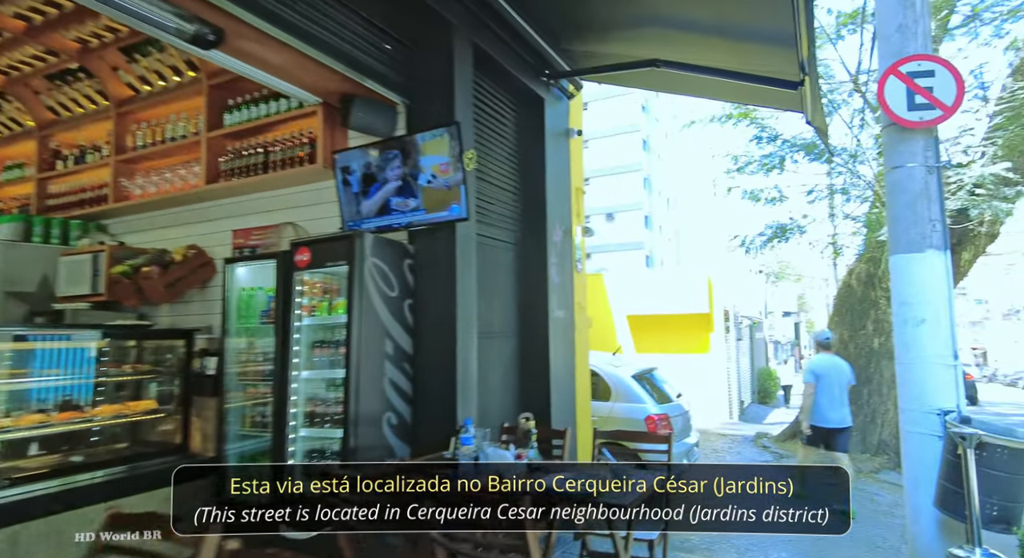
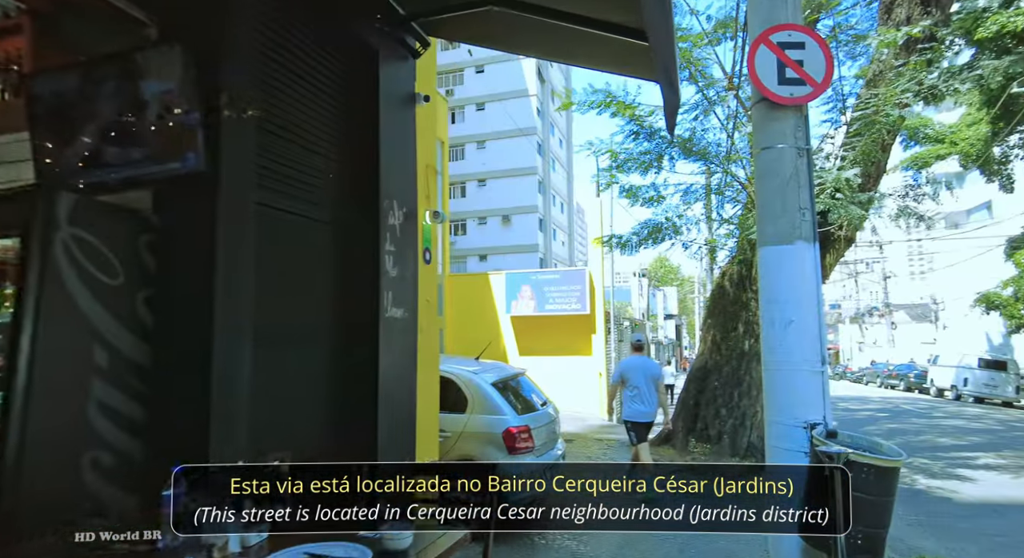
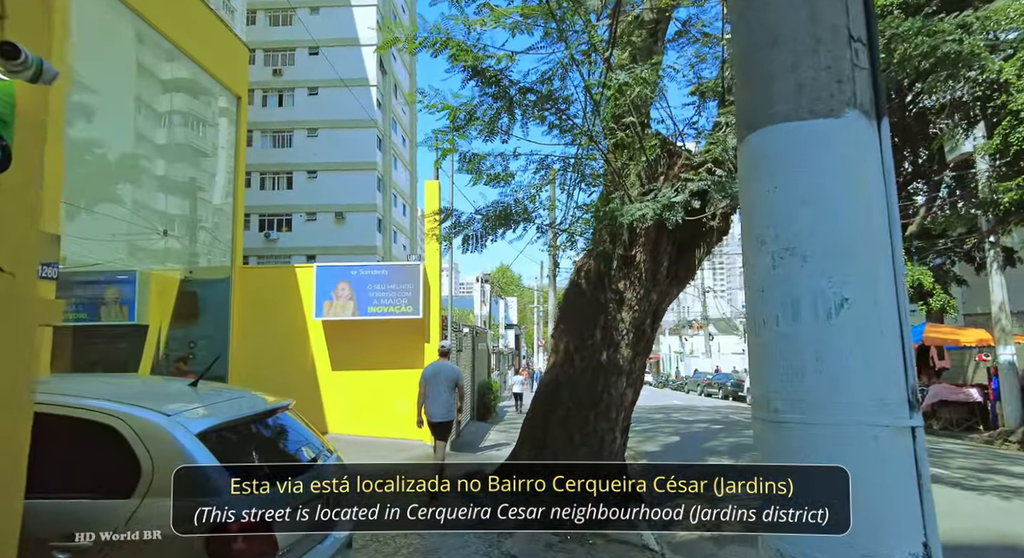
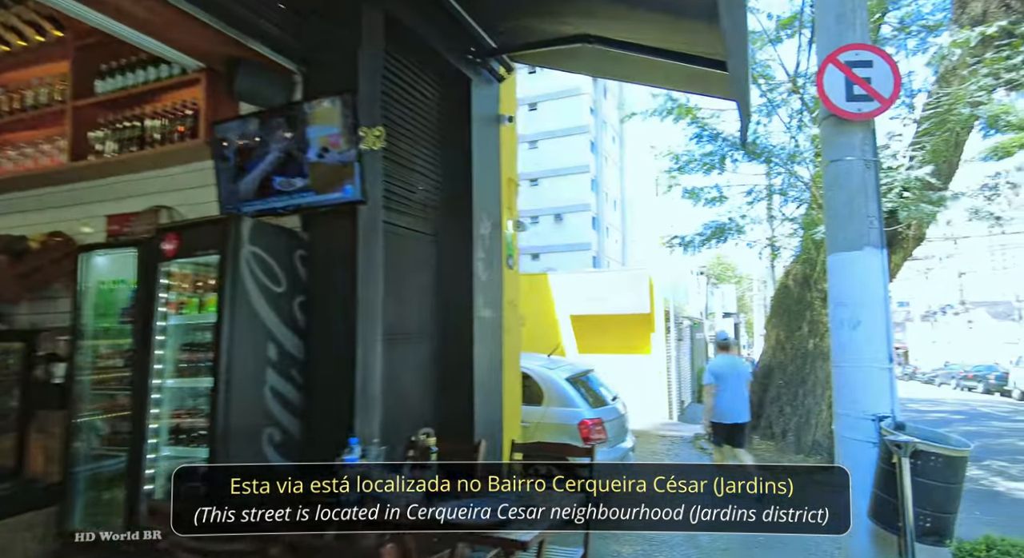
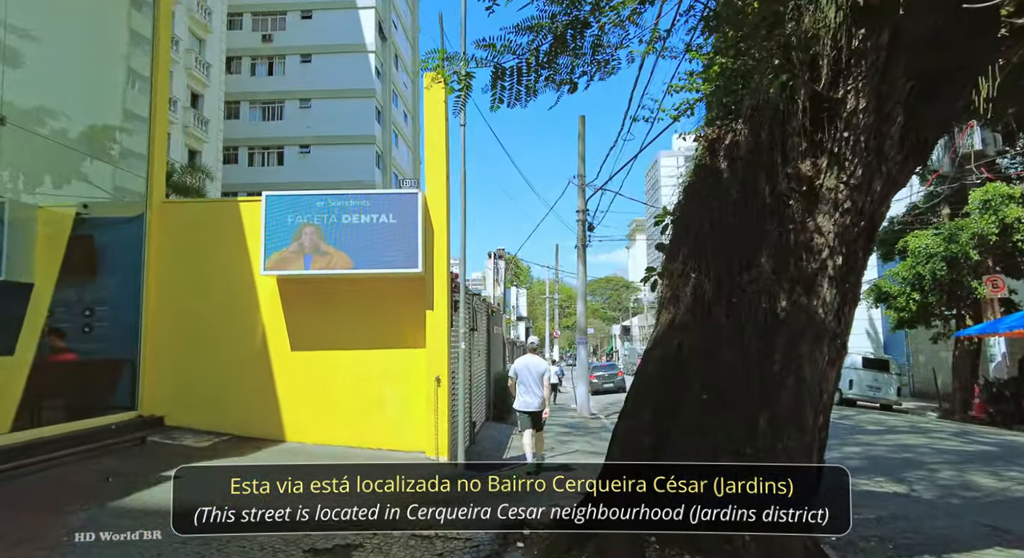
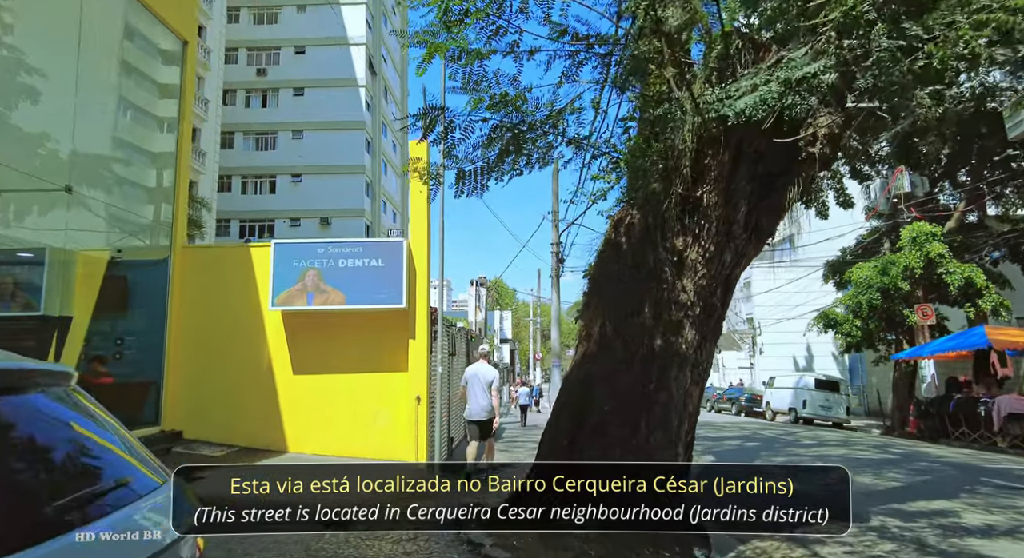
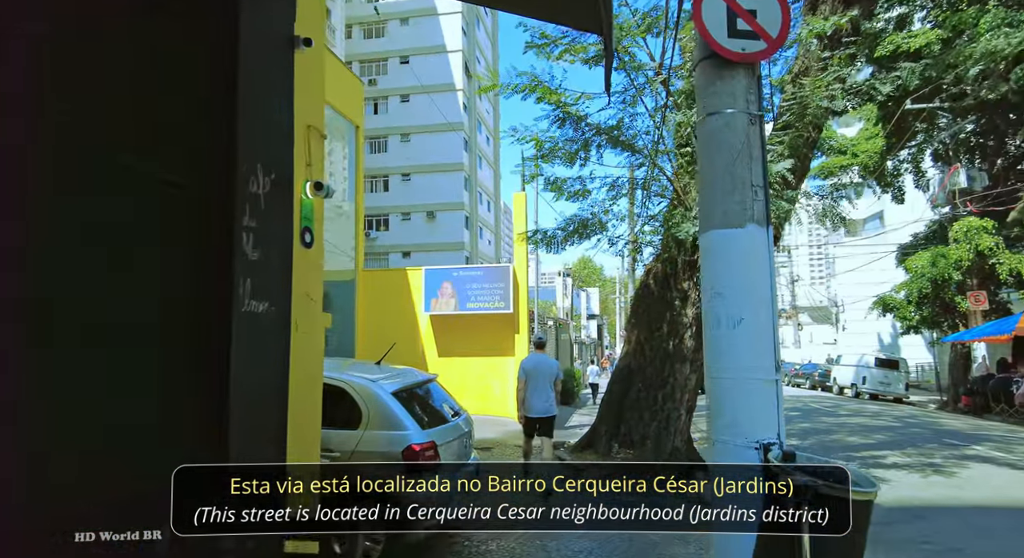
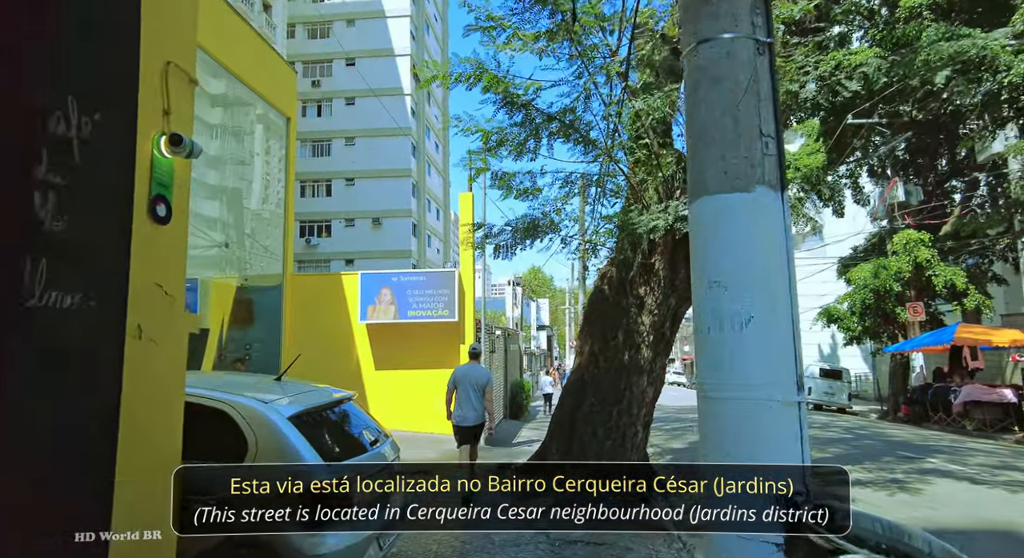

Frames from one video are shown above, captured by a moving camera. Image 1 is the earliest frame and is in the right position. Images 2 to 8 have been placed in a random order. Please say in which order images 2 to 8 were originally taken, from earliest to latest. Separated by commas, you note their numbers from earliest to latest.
4, 2, 7, 8, 3, 6, 5
